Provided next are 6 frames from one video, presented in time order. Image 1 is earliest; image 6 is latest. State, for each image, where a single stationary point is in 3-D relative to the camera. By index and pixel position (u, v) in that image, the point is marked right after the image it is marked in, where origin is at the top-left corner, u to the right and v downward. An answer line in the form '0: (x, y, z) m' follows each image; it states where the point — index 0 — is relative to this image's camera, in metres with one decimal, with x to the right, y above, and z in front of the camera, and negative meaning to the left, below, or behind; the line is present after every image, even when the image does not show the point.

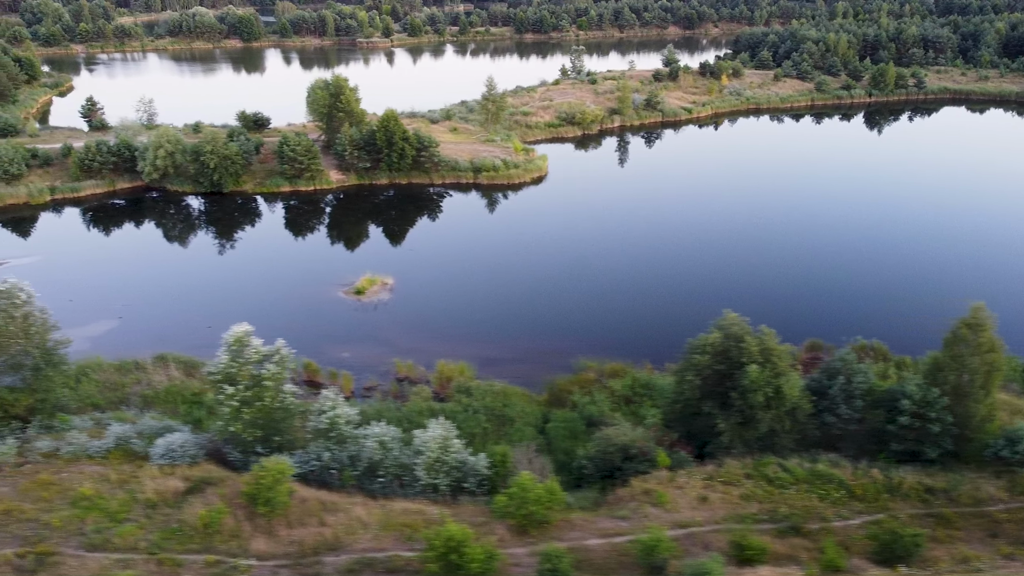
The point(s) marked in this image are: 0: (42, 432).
0: (-9.6, -2.9, +19.5) m
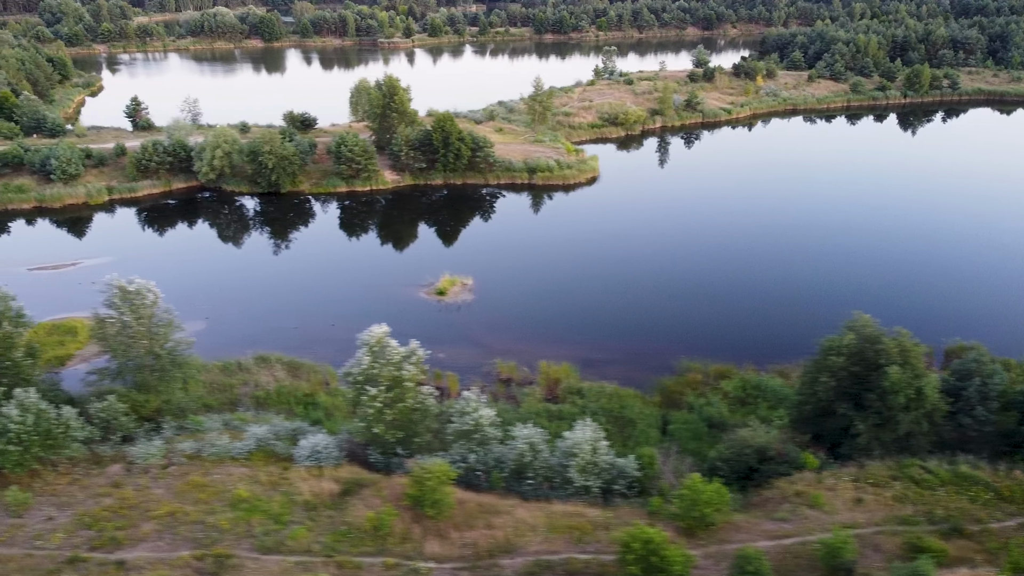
0: (-6.8, -3.0, +19.4) m
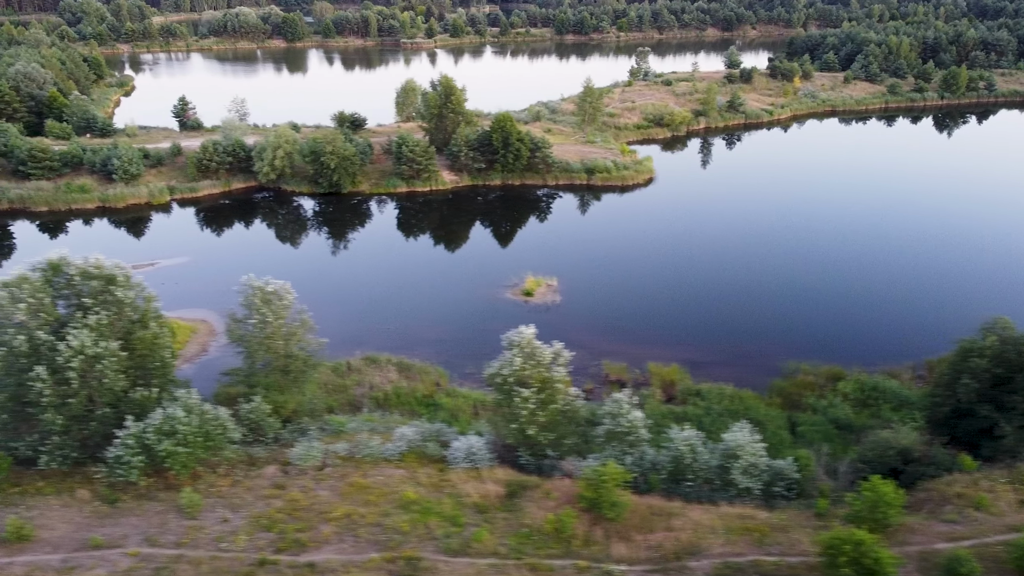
0: (-3.8, -3.0, +19.3) m
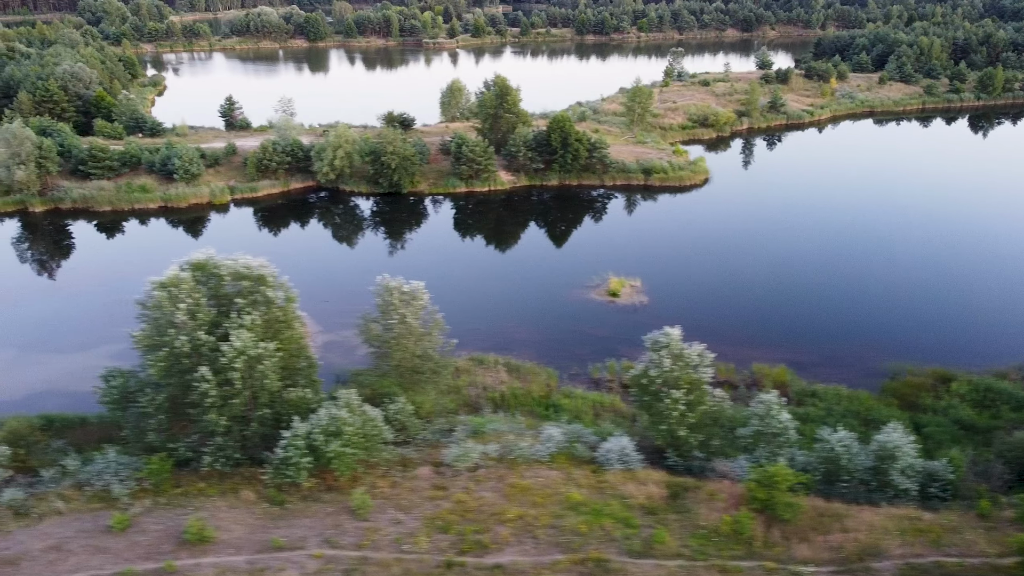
0: (-0.9, -3.0, +19.2) m
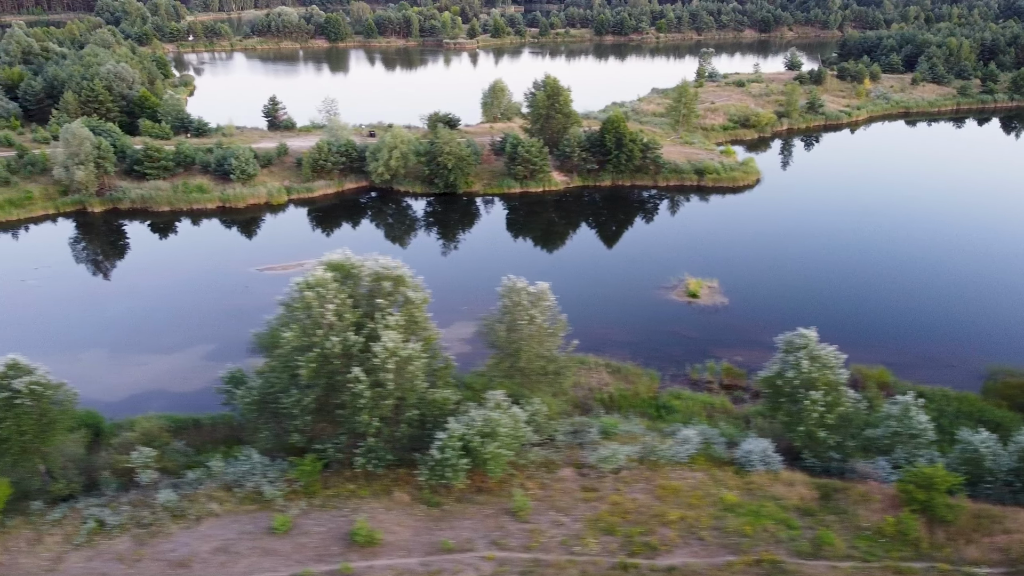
0: (+1.7, -3.0, +19.2) m
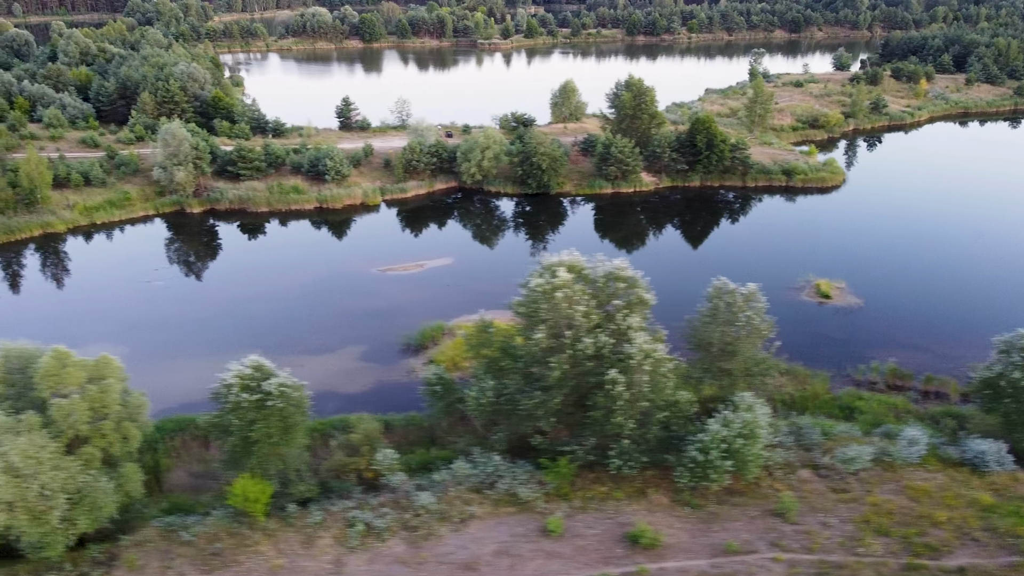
0: (+6.2, -3.0, +19.2) m
